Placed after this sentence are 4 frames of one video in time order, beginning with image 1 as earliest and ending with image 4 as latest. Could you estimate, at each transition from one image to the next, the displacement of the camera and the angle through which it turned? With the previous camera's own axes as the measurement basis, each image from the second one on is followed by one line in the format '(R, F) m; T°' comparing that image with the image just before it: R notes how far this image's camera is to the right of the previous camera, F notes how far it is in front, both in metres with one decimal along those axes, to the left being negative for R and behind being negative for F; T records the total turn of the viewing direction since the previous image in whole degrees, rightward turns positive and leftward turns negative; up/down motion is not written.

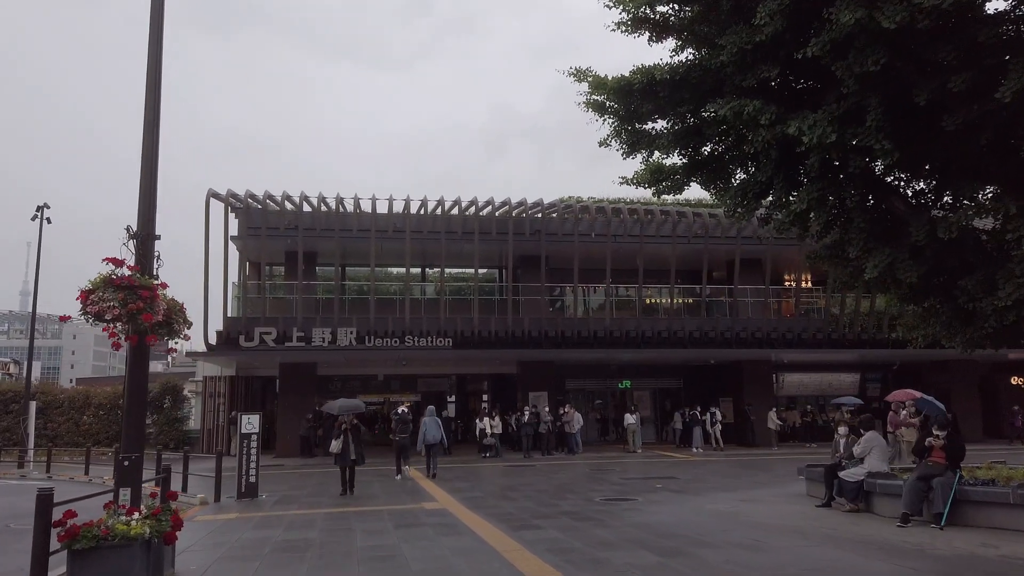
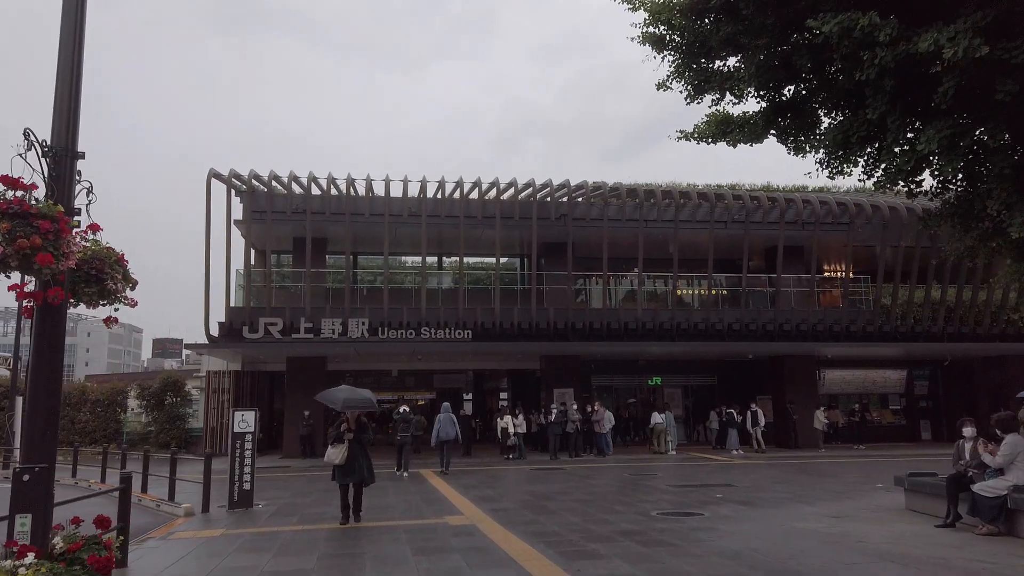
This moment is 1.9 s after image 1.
(-0.3, +1.8) m; -1°
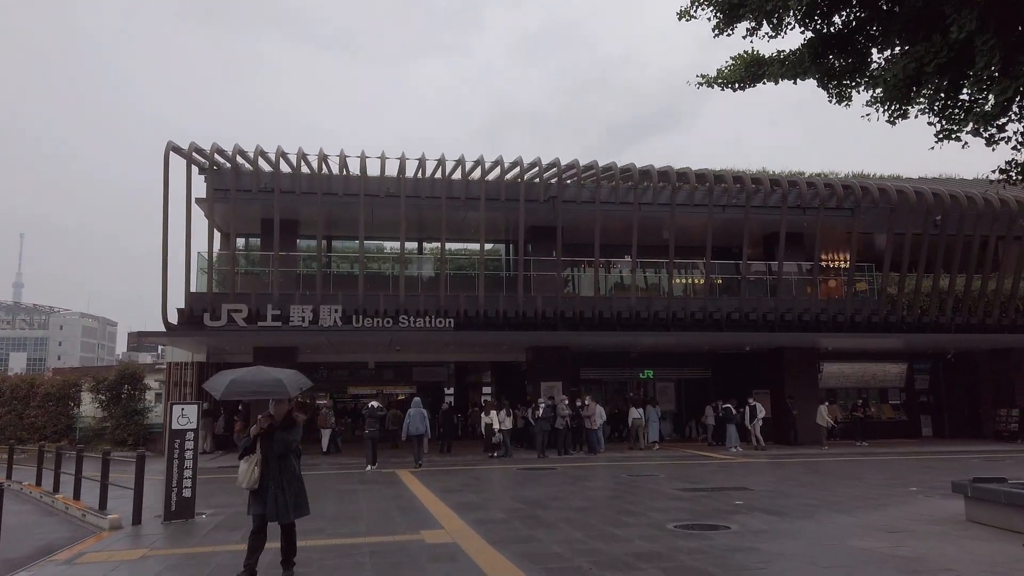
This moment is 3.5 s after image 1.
(-0.1, +1.5) m; +1°
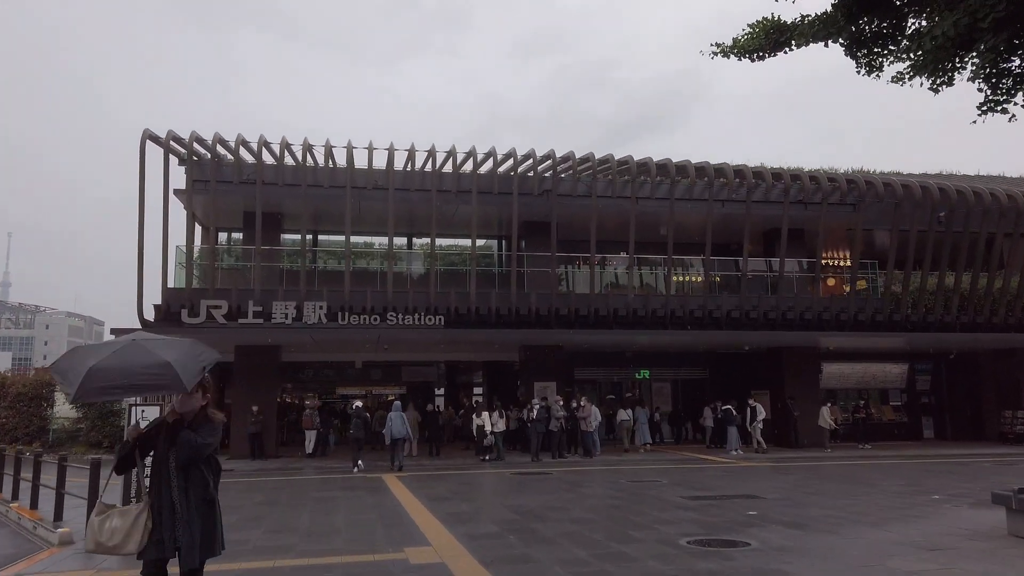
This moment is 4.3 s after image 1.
(0.0, +0.8) m; +1°
